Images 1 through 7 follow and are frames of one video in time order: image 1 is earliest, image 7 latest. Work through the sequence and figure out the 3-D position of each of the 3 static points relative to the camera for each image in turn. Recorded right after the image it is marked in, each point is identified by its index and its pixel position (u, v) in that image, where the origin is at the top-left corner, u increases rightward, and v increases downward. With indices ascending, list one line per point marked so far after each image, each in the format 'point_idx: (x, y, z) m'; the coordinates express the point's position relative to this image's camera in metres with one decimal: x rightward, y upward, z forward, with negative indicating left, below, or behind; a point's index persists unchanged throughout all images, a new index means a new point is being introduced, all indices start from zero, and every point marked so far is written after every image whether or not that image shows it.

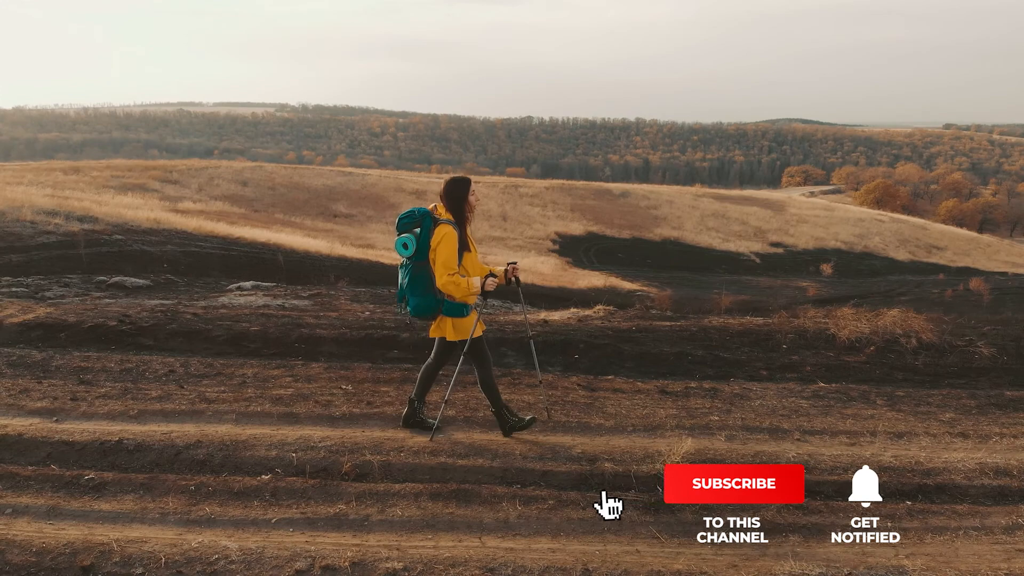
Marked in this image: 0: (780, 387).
0: (+5.3, -2.0, +12.5) m
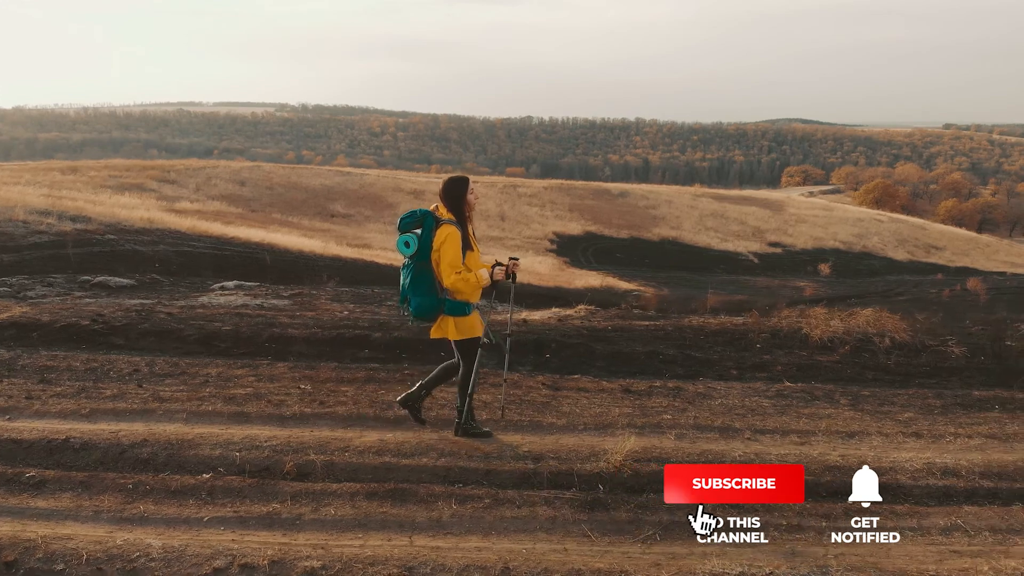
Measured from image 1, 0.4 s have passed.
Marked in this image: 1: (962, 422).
0: (+4.7, -2.0, +12.5) m
1: (+7.2, -2.2, +10.1) m
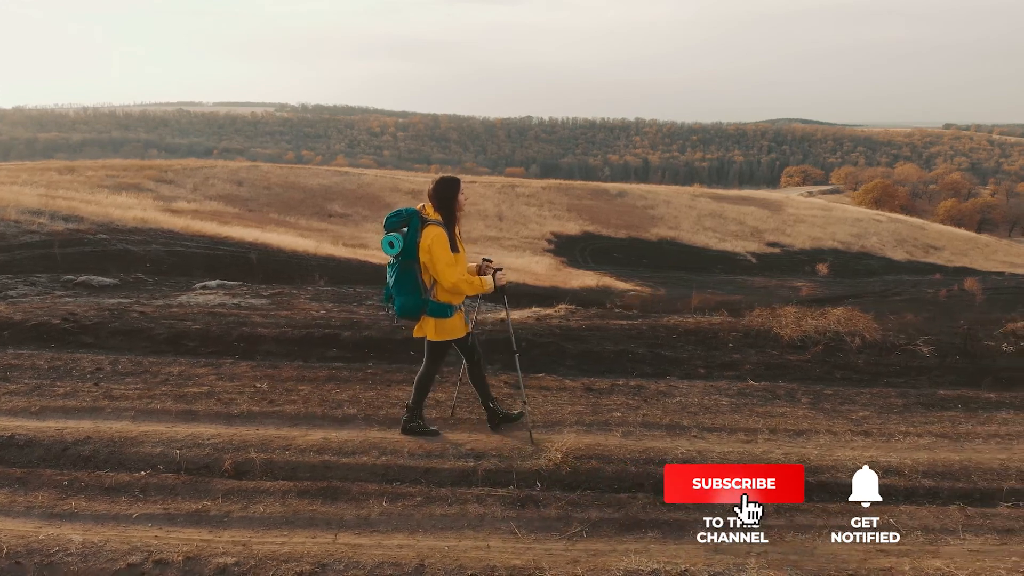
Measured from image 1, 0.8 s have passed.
0: (+3.9, -2.0, +12.5) m
1: (+6.5, -2.1, +10.0) m
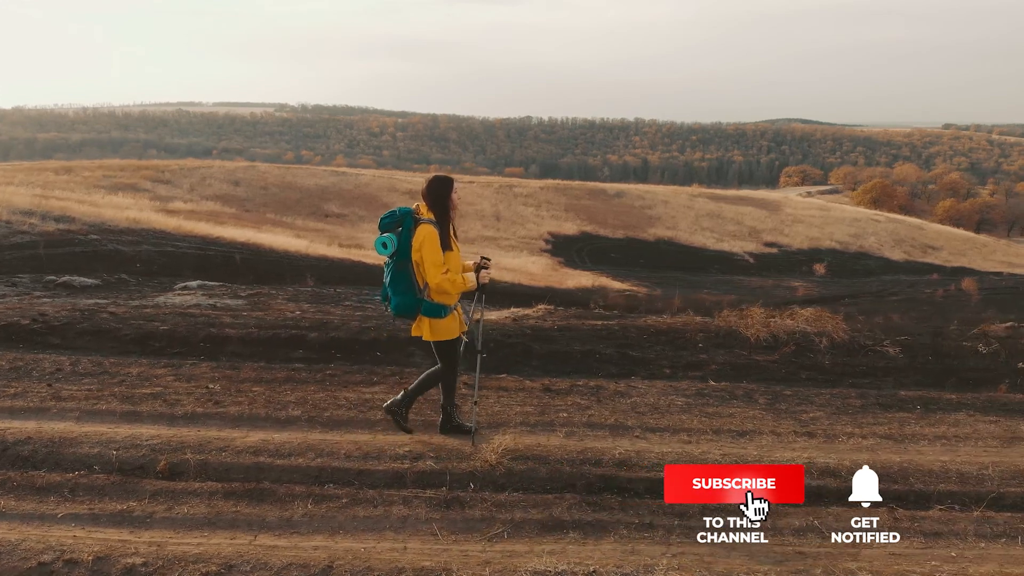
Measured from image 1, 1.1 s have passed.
0: (+3.1, -2.0, +12.5) m
1: (+5.7, -2.2, +10.0) m
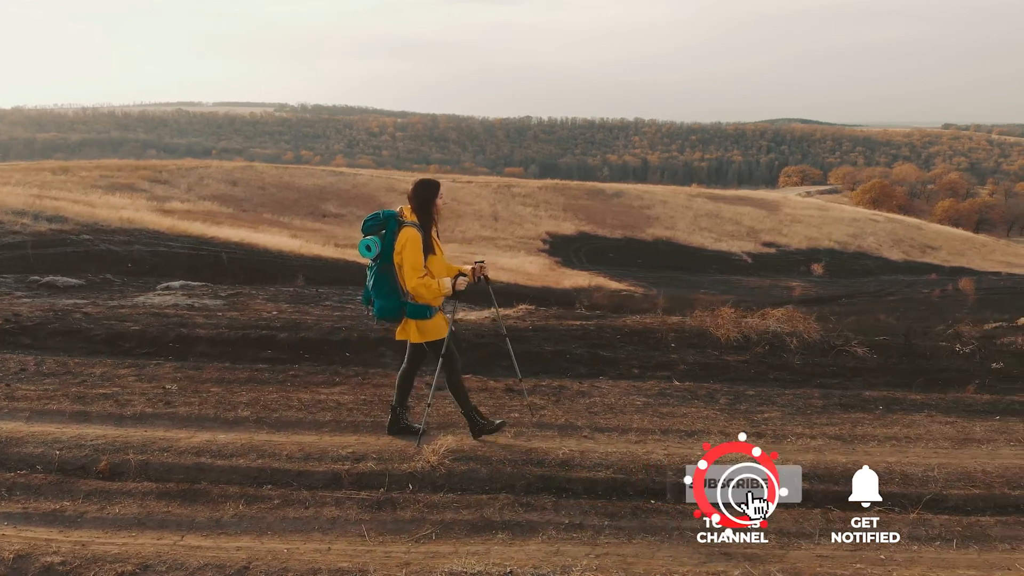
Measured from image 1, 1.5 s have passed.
0: (+2.4, -2.0, +12.5) m
1: (+5.0, -2.2, +10.0) m
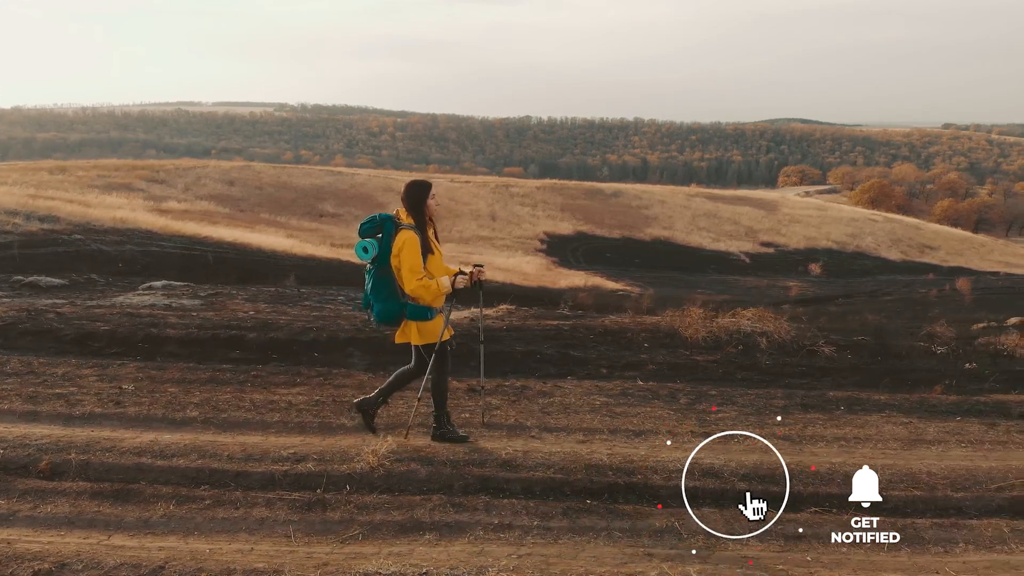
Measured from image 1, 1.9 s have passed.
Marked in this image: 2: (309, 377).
0: (+1.6, -2.0, +12.5) m
1: (+4.2, -2.2, +10.0) m
2: (-4.0, -1.7, +12.2) m
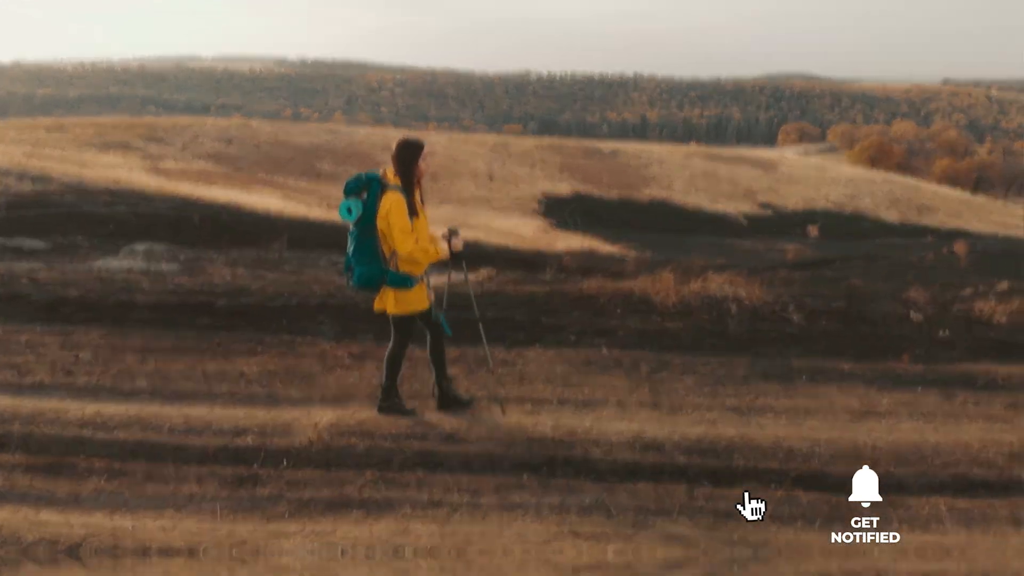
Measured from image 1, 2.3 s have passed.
0: (+0.9, -1.4, +12.4) m
1: (+3.5, -1.7, +10.0) m
2: (-4.7, -1.1, +12.2) m
